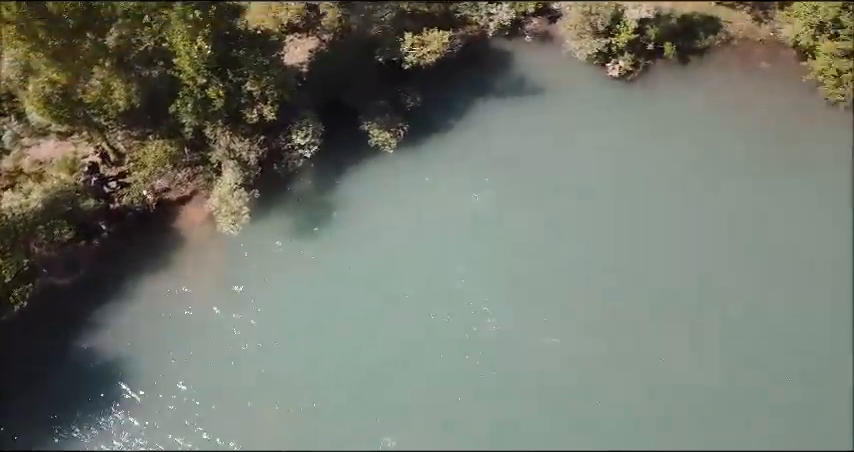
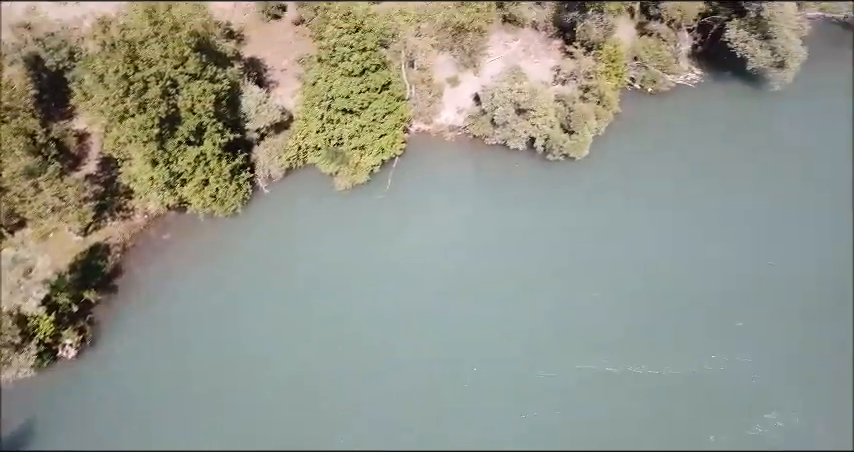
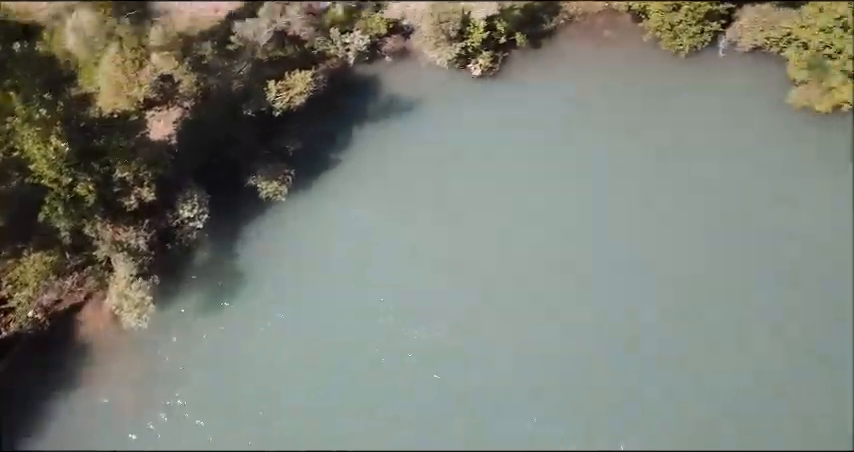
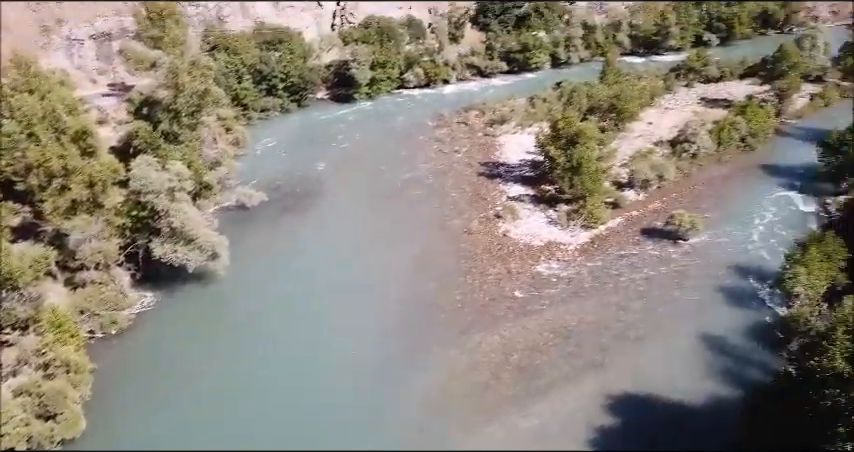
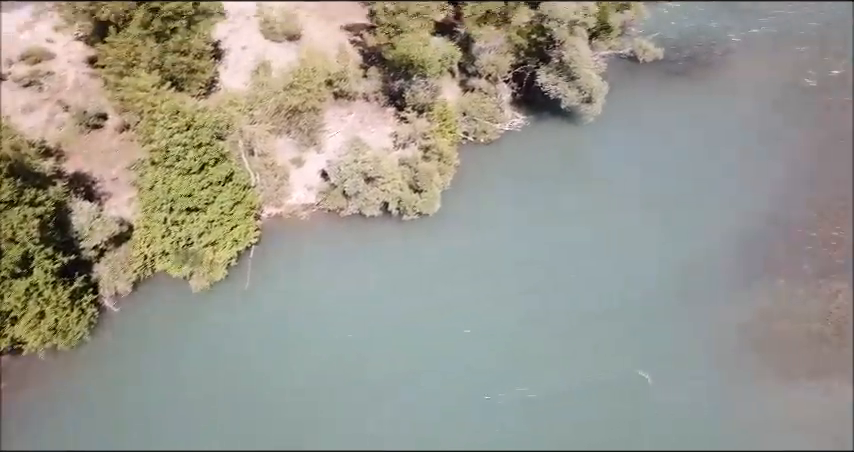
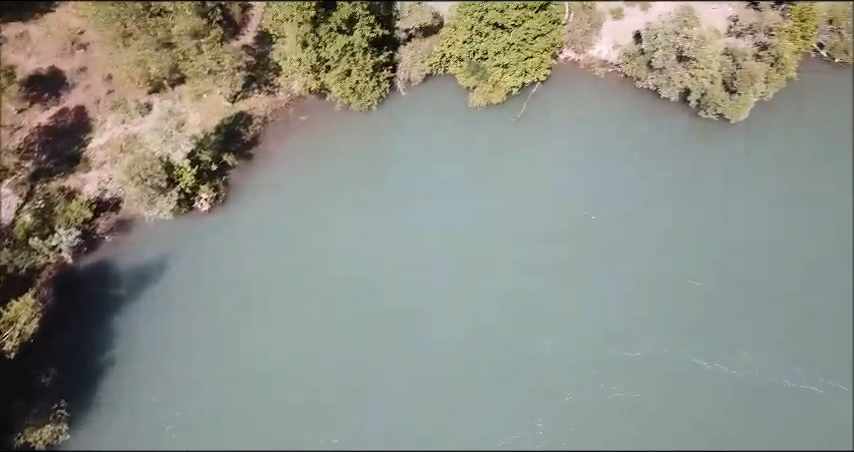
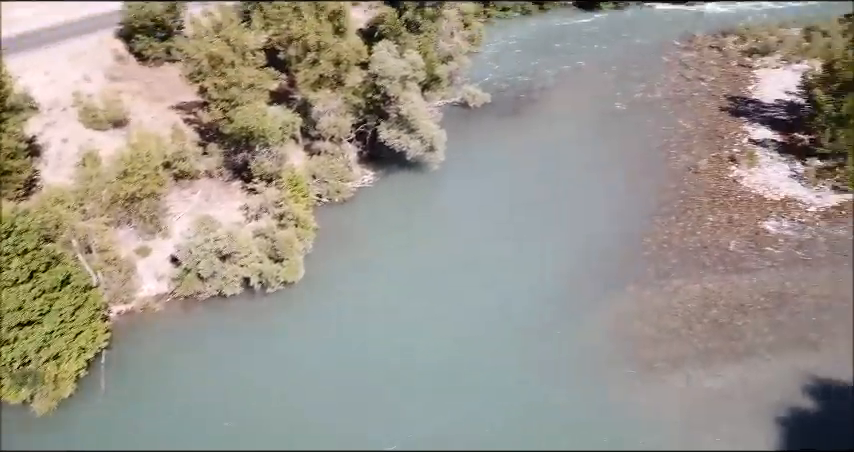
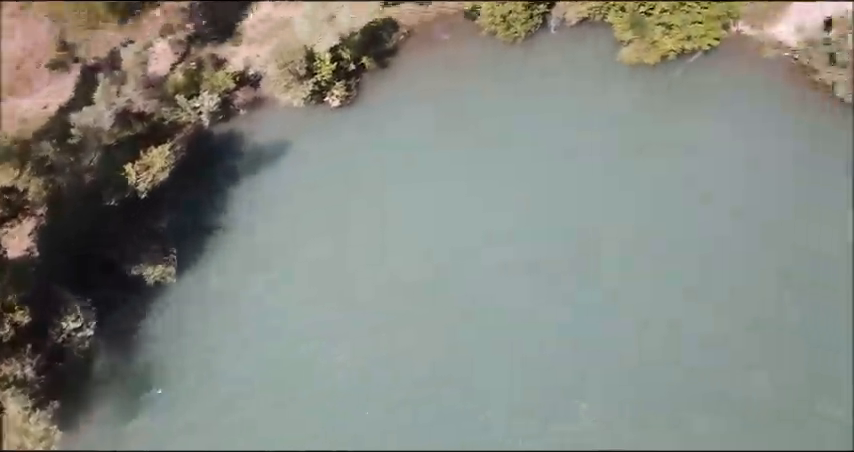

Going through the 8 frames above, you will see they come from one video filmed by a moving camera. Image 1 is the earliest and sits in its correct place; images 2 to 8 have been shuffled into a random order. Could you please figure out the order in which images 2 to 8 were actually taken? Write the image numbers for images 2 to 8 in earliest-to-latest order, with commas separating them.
3, 8, 6, 2, 5, 7, 4
